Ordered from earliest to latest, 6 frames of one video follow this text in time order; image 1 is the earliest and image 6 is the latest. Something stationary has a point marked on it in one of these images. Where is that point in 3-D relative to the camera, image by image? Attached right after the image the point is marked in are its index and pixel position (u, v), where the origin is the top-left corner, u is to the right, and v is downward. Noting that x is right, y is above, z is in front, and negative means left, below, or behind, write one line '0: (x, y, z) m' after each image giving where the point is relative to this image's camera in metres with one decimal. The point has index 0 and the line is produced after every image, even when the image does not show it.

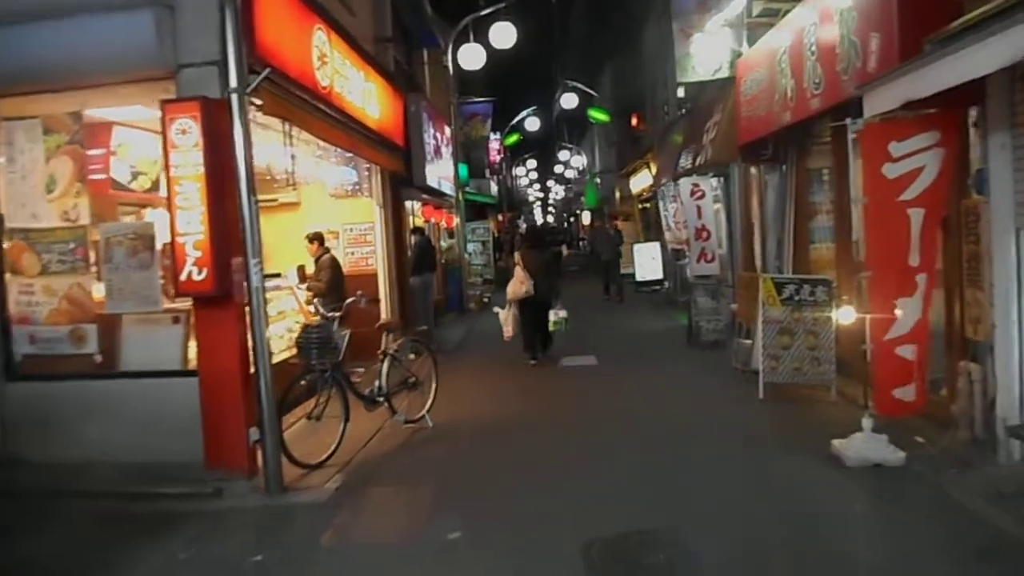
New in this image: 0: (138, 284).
0: (-3.8, 0.0, +7.1) m
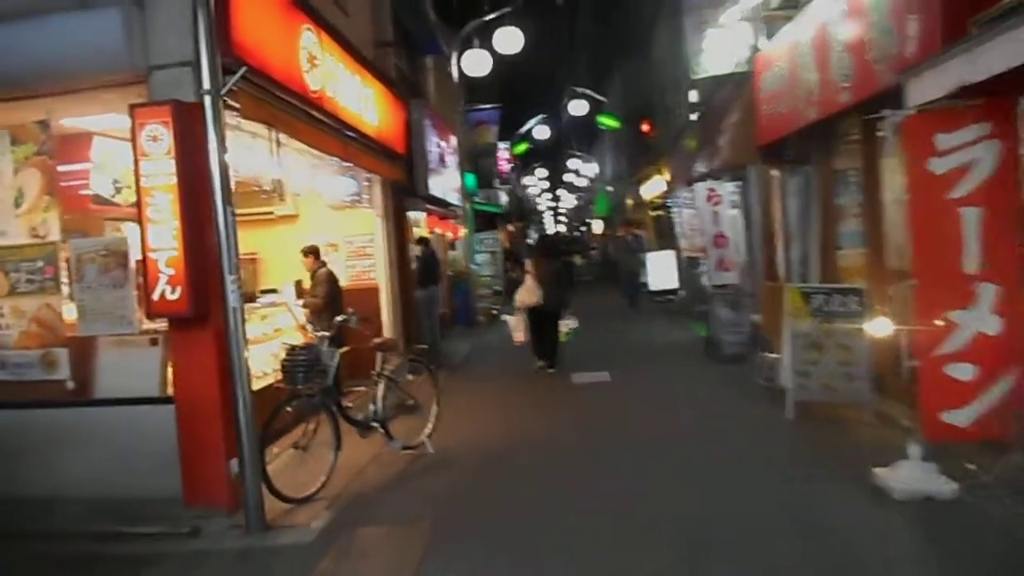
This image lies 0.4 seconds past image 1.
0: (-3.7, -0.2, +6.5) m
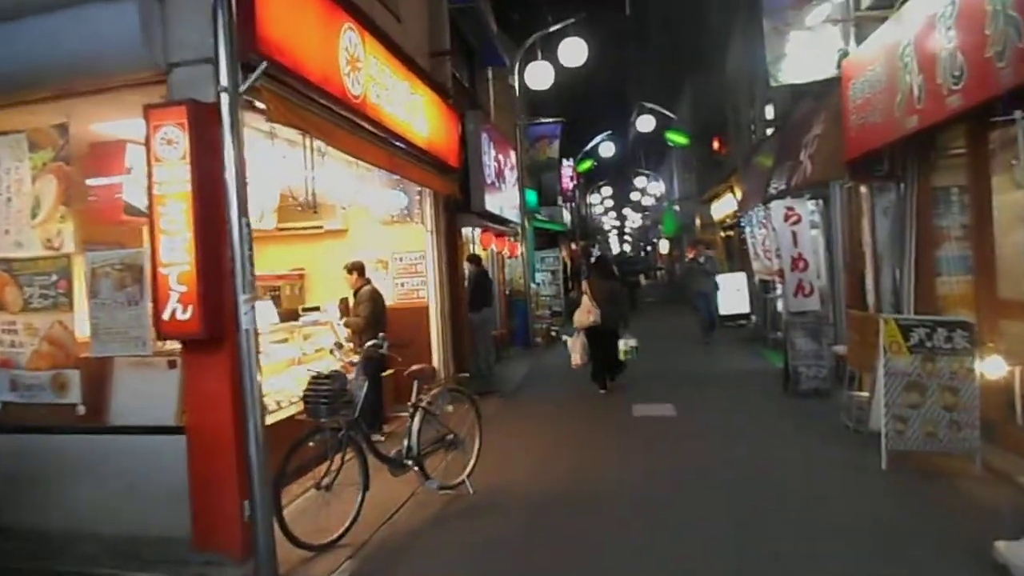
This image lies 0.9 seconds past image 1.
0: (-3.3, -0.3, +6.0) m
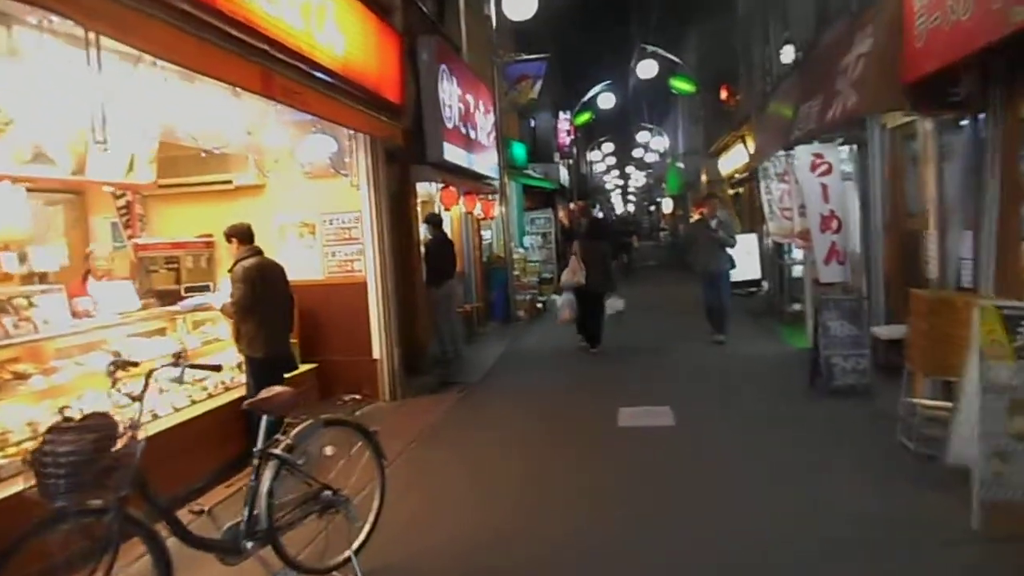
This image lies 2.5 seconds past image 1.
0: (-3.9, -0.2, +3.5) m
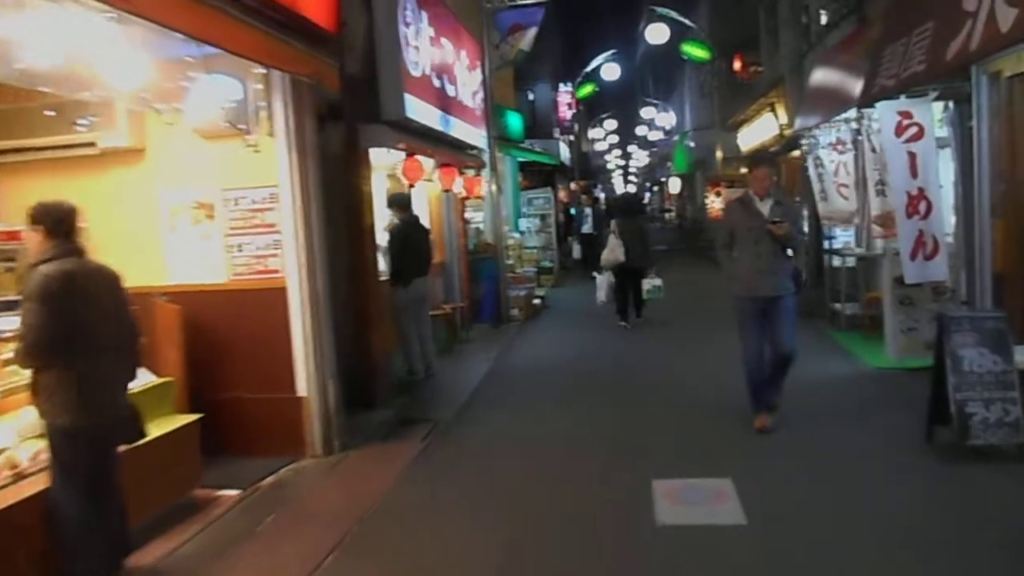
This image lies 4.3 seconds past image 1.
0: (-4.1, -0.5, +0.6) m
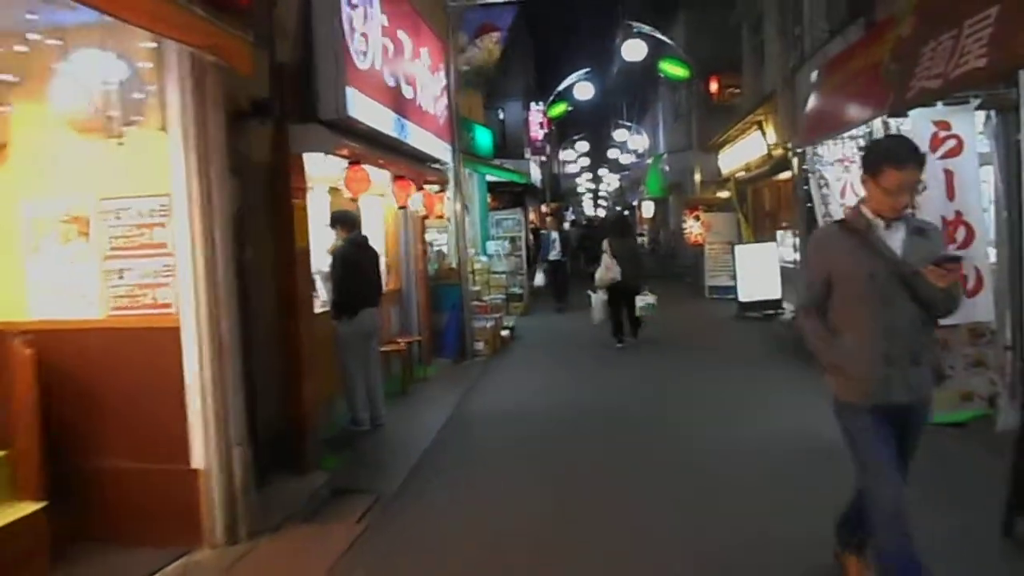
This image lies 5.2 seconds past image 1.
0: (-4.1, -0.6, -1.2) m
